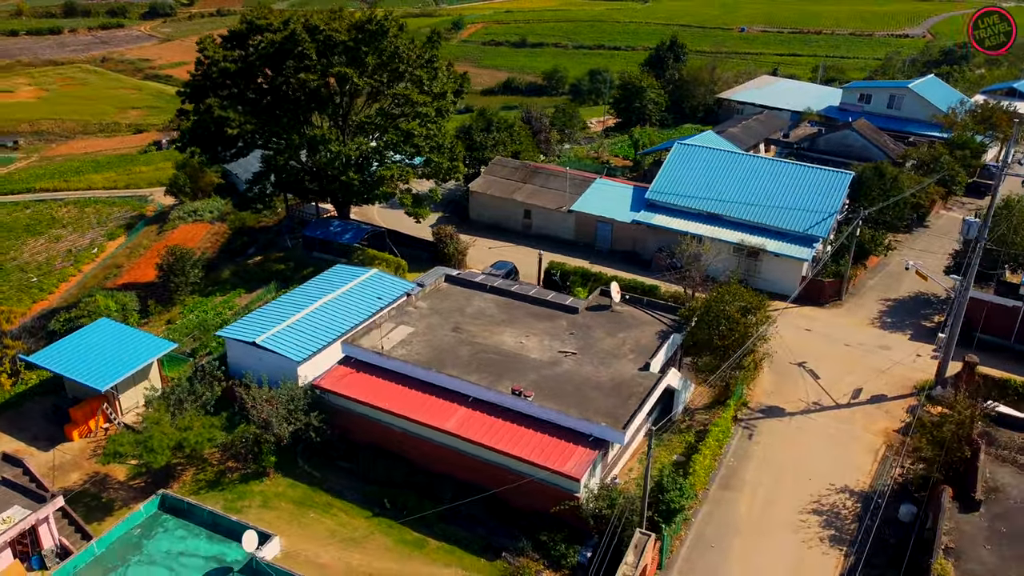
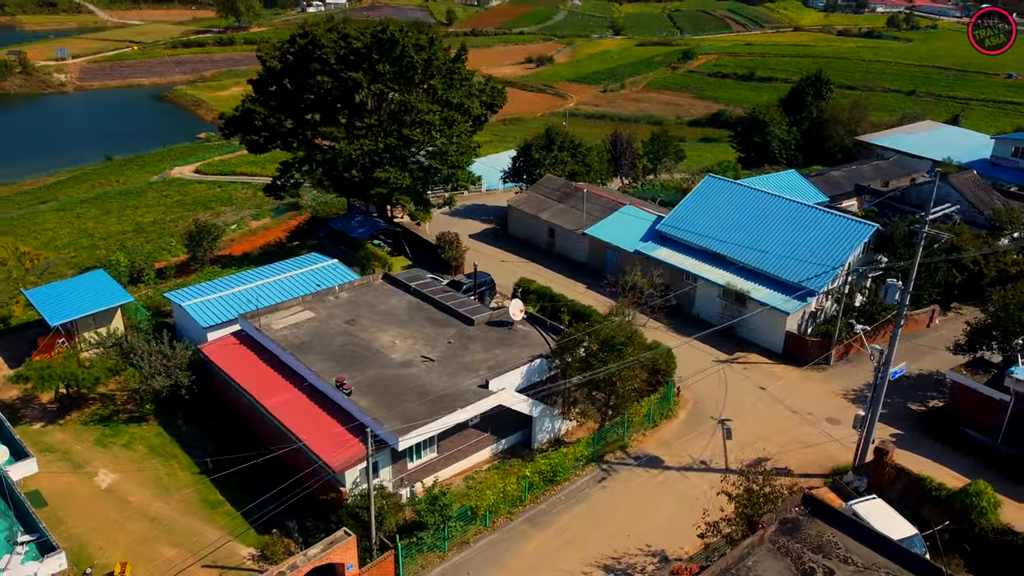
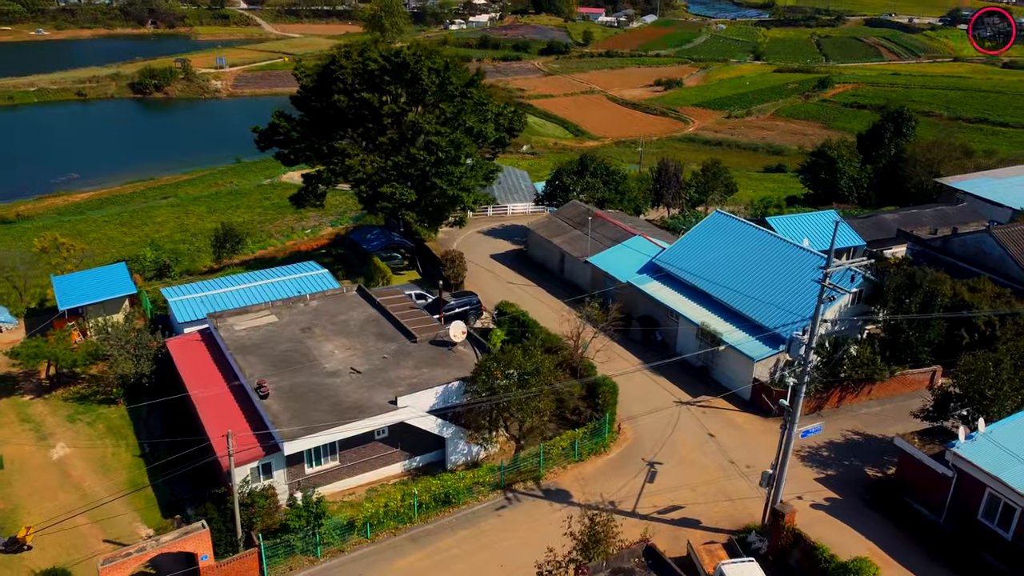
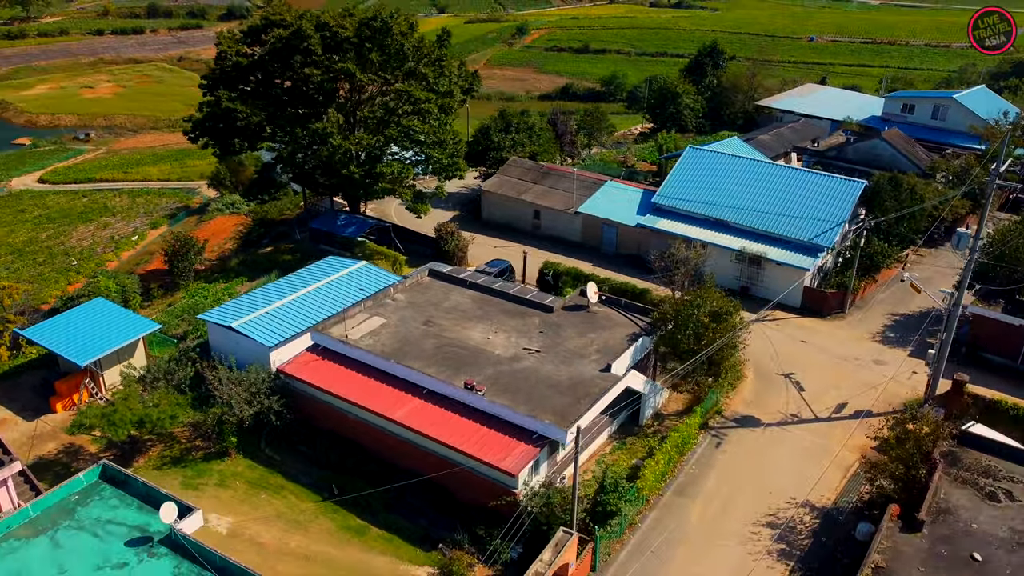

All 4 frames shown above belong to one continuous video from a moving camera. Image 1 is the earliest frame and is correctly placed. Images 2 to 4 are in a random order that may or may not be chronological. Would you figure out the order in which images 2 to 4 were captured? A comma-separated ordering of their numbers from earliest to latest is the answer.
4, 2, 3
